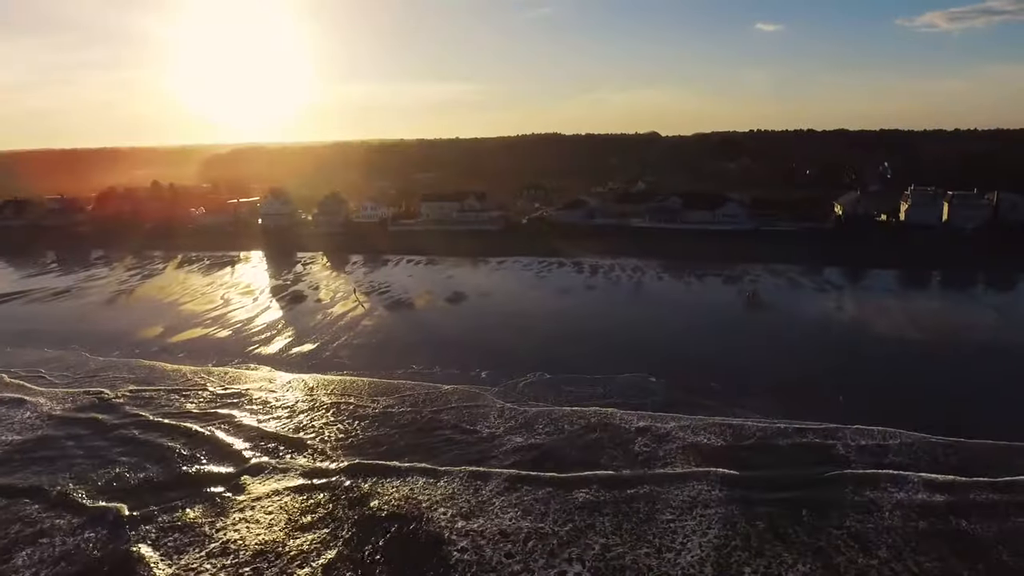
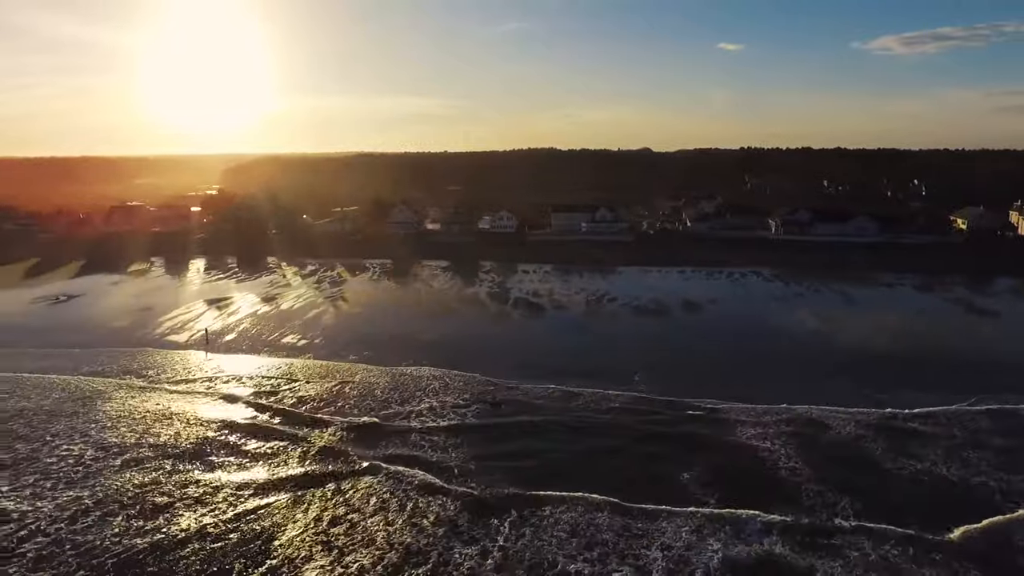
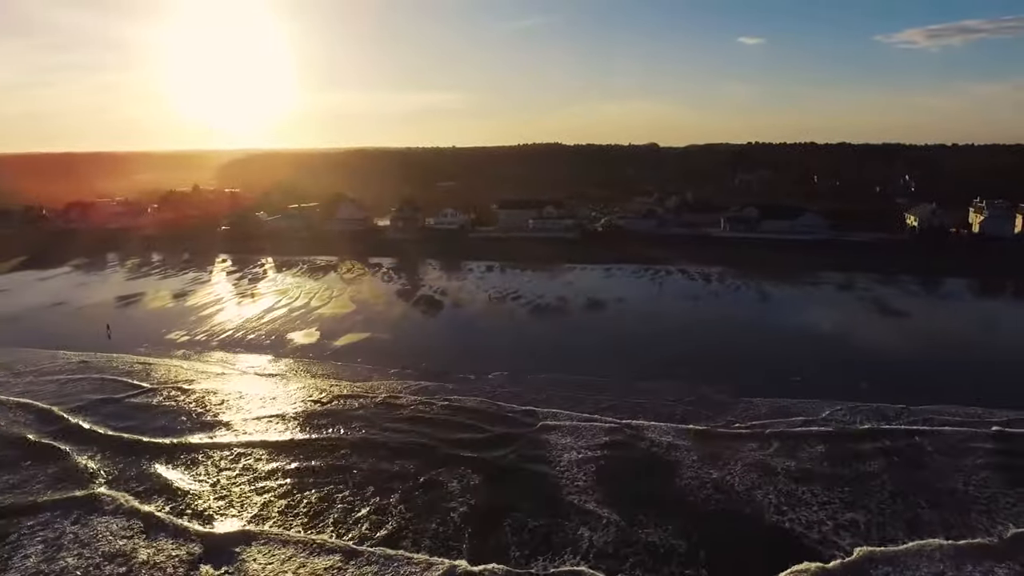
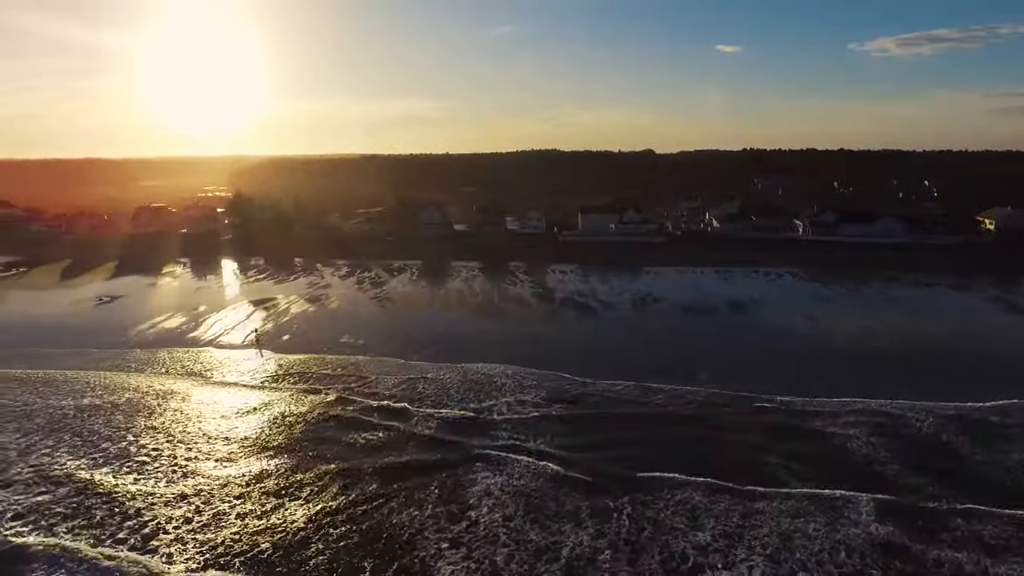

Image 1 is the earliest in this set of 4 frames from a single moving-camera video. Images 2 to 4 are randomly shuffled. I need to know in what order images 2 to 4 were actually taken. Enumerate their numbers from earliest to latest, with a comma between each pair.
3, 2, 4
